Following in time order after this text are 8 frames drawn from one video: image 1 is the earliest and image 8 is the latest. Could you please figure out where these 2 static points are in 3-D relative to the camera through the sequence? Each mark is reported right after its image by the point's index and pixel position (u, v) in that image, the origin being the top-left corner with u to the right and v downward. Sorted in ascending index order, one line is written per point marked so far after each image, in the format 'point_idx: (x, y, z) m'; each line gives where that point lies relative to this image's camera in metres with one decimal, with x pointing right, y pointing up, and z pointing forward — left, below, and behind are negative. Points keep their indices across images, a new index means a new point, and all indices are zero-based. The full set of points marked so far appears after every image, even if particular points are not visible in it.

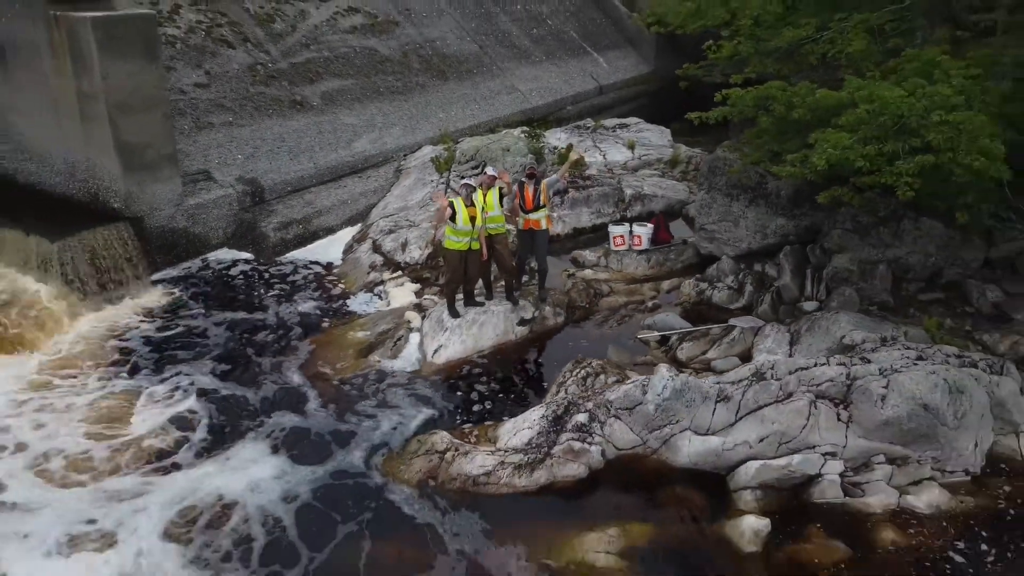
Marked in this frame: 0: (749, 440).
0: (+1.9, -1.2, +6.6) m
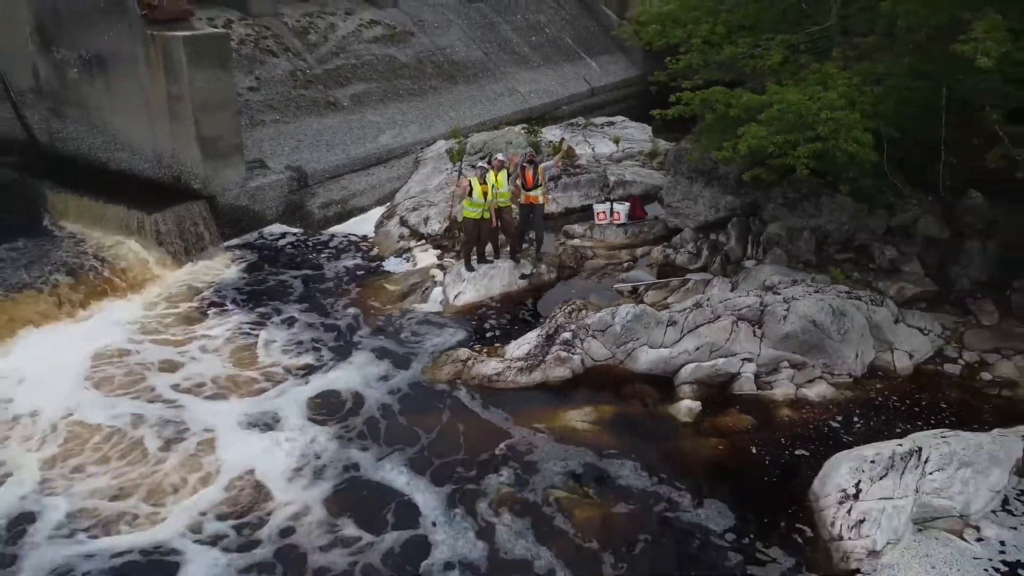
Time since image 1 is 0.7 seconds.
0: (+2.0, -0.7, +9.0) m
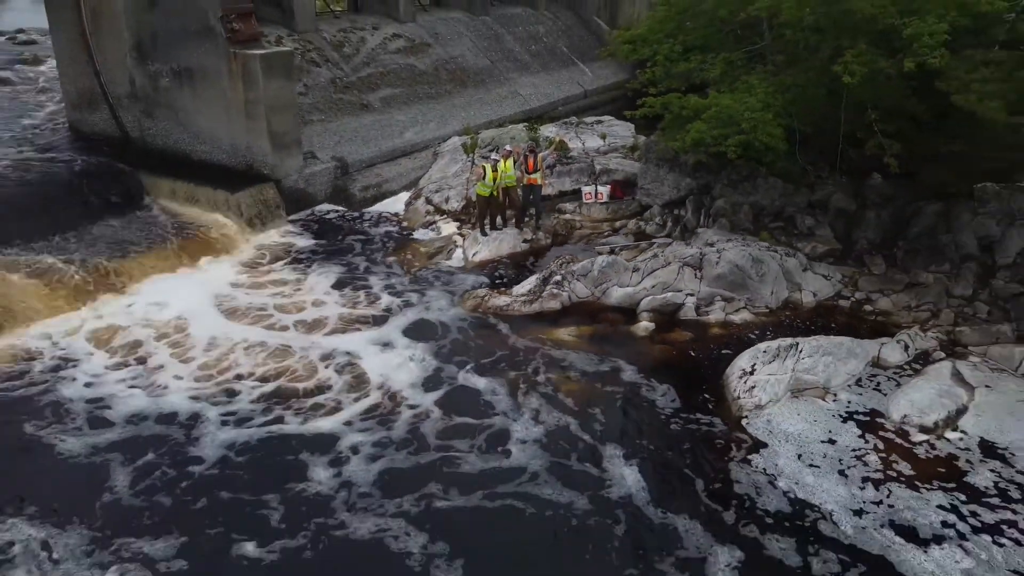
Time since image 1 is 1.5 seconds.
0: (+2.1, 0.0, +12.1) m
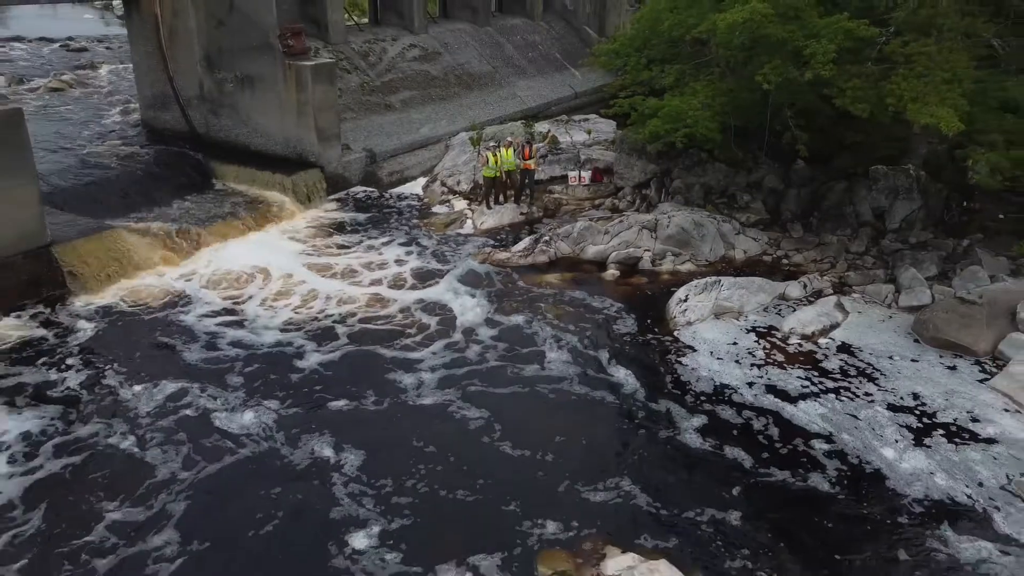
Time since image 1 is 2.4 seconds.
0: (+2.1, +0.9, +15.8) m
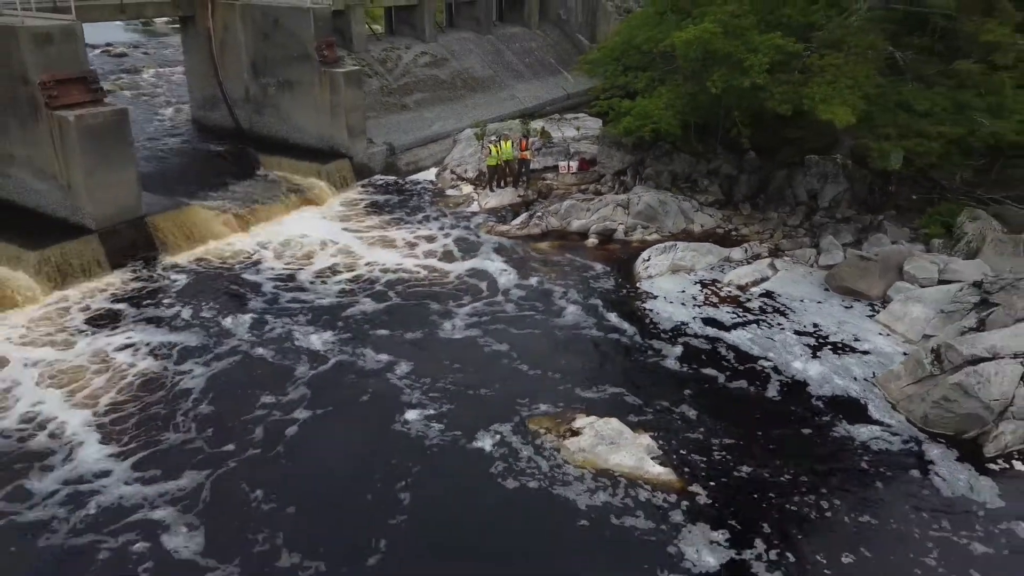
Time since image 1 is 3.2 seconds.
0: (+2.0, +1.7, +19.4) m
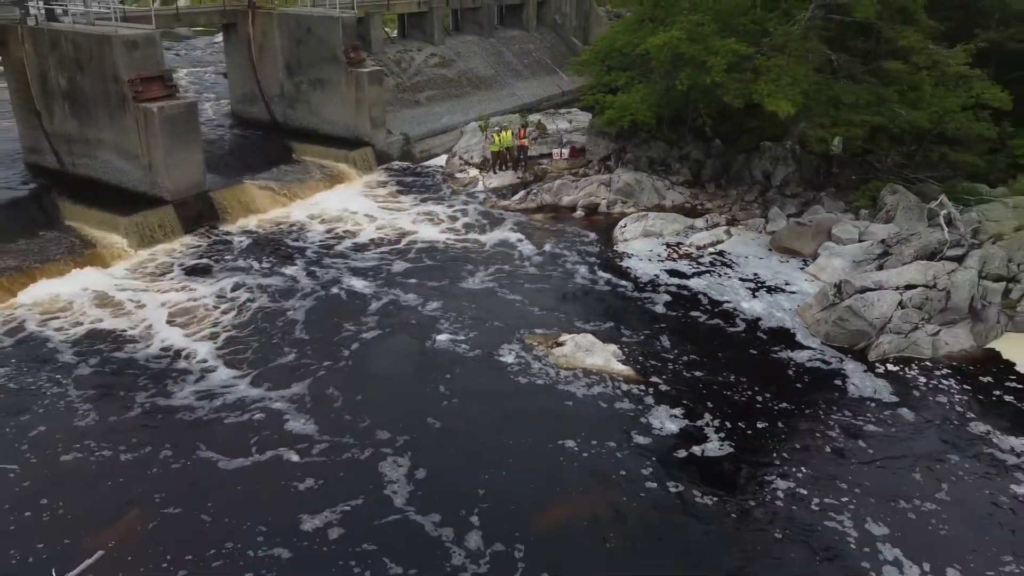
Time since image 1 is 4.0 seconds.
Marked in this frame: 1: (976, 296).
0: (+2.0, +2.7, +23.0) m
1: (+9.2, -0.2, +15.5) m
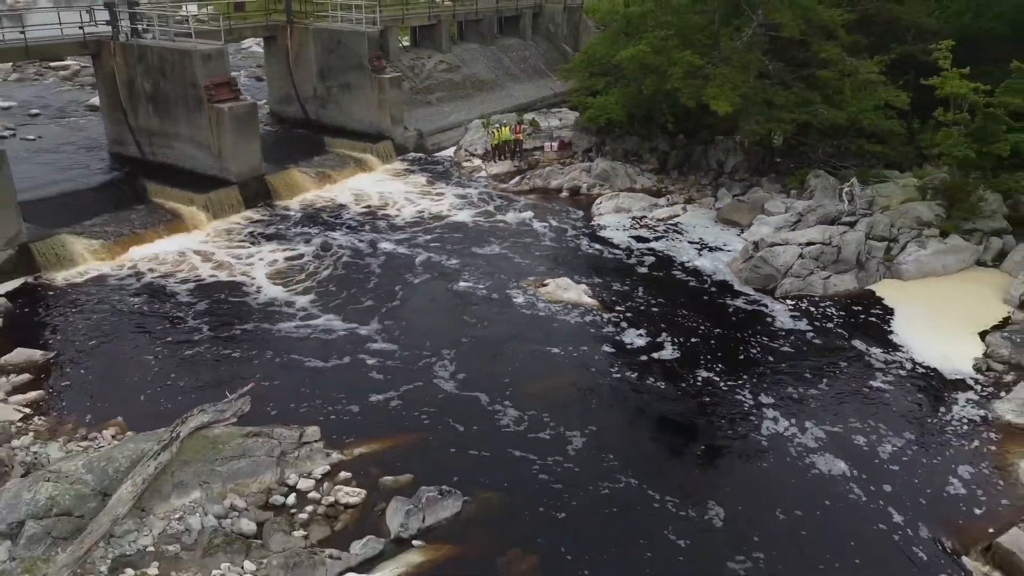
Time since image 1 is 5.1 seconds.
0: (+1.9, +3.9, +28.0) m
1: (+9.1, +1.0, +20.5) m
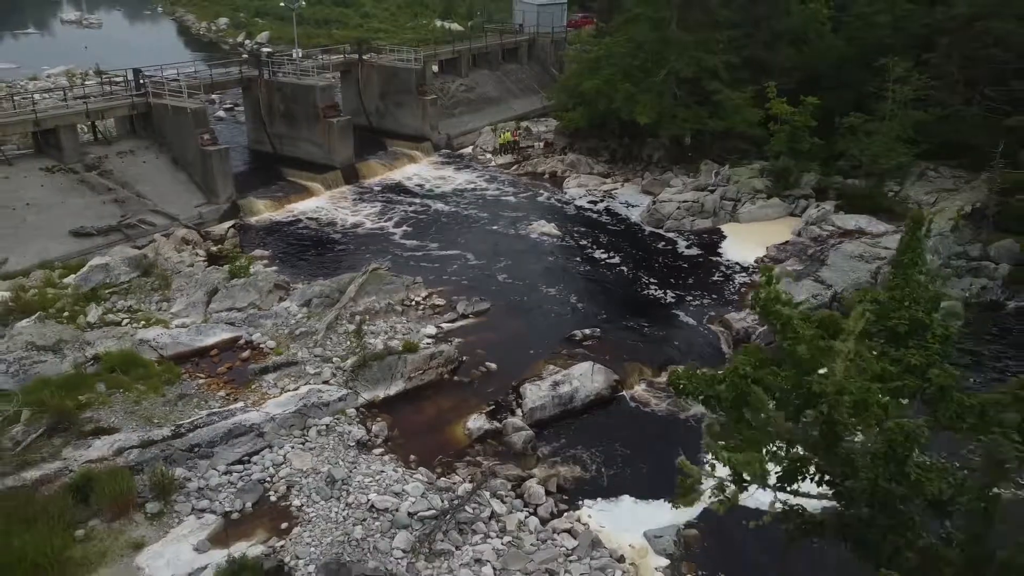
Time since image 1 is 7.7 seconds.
0: (+2.0, +6.6, +42.7) m
1: (+9.2, +3.7, +35.2) m
